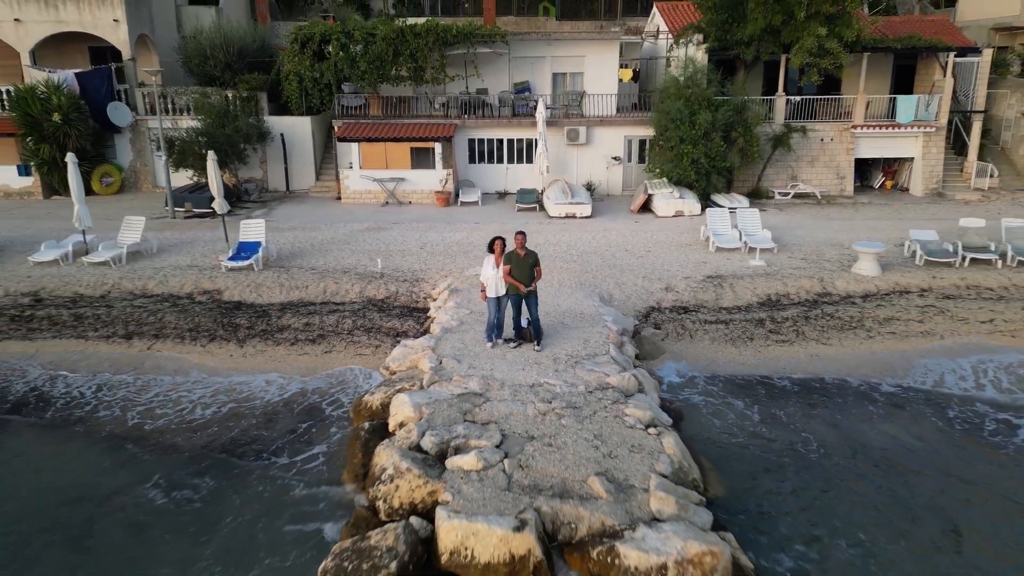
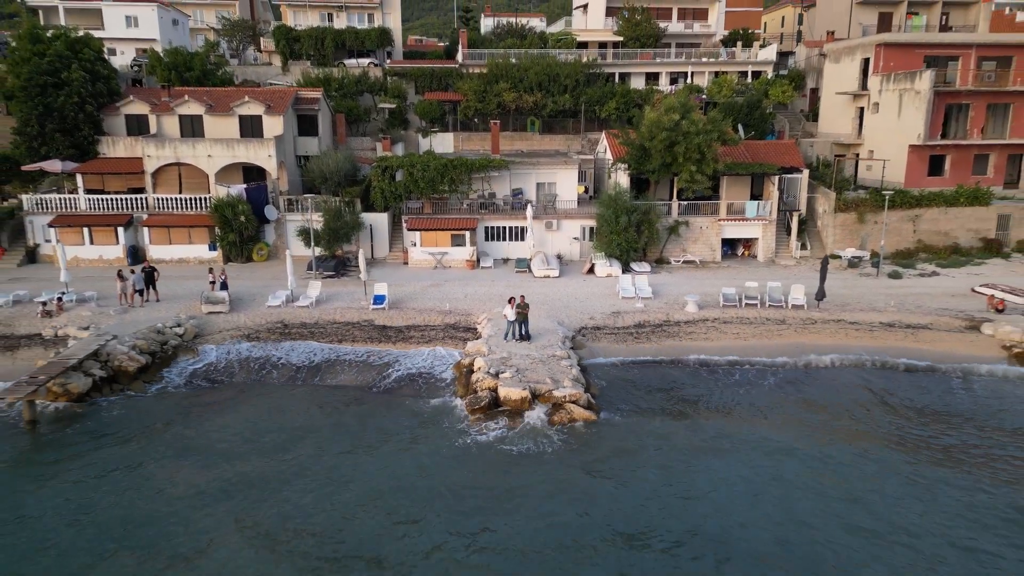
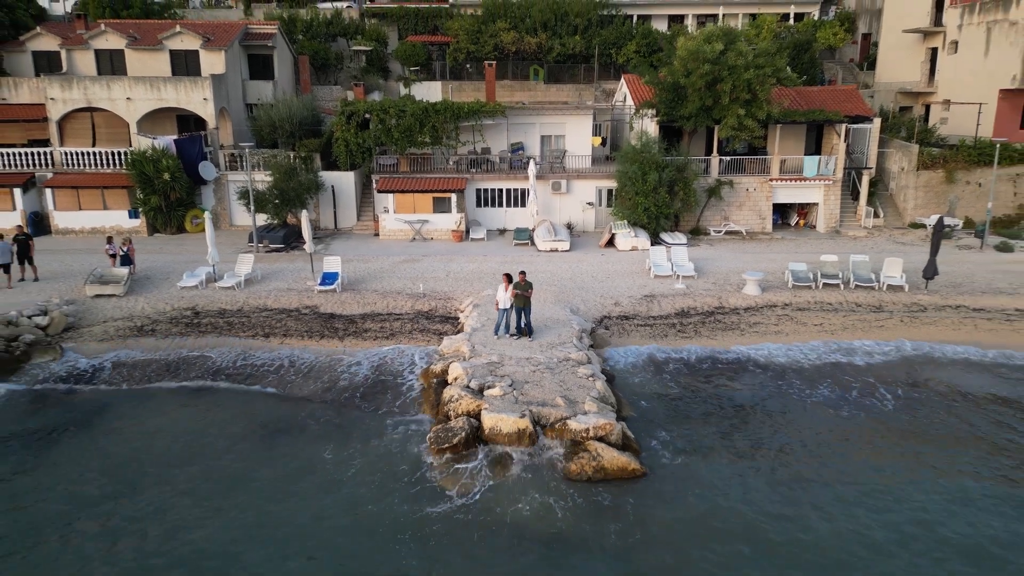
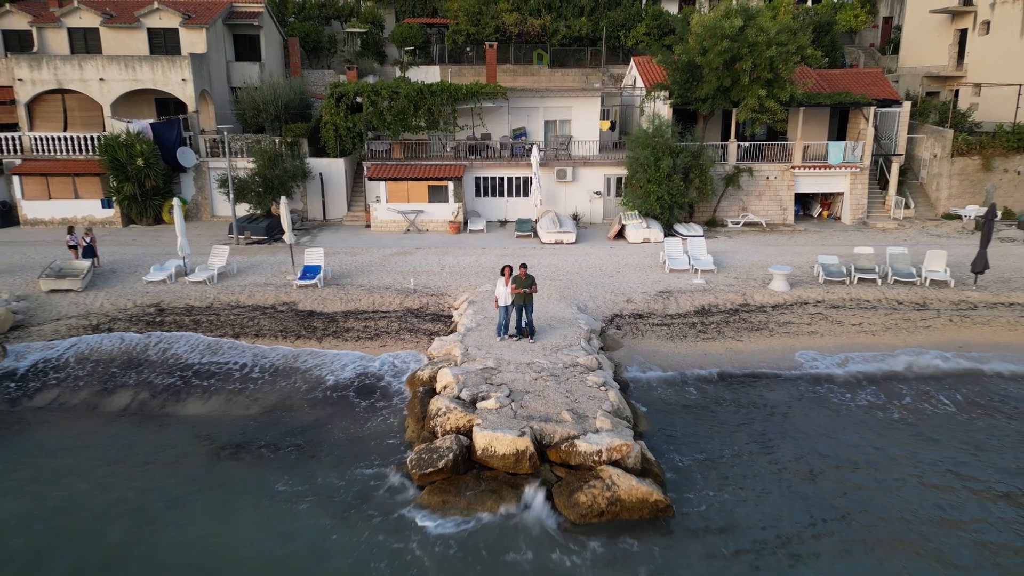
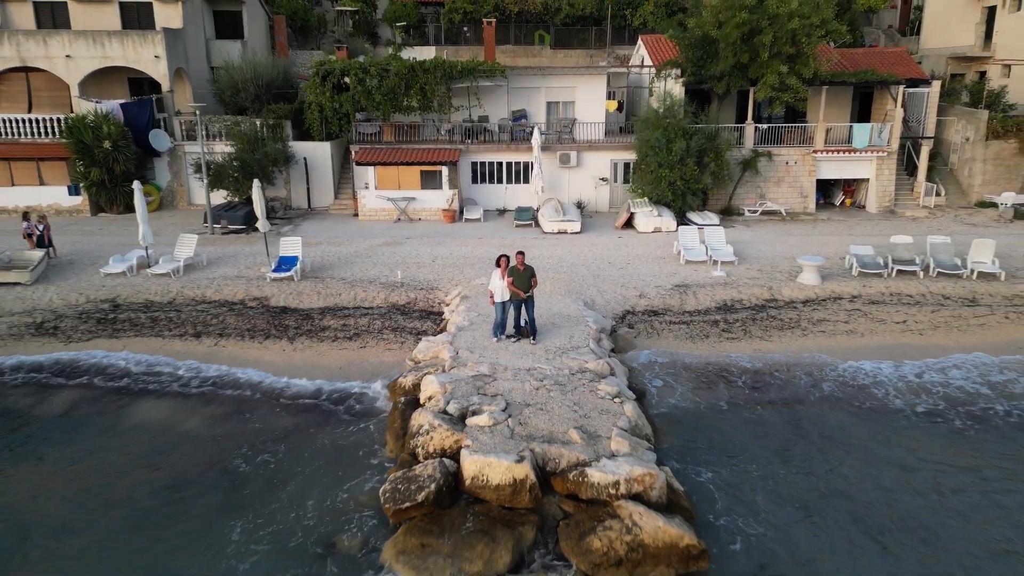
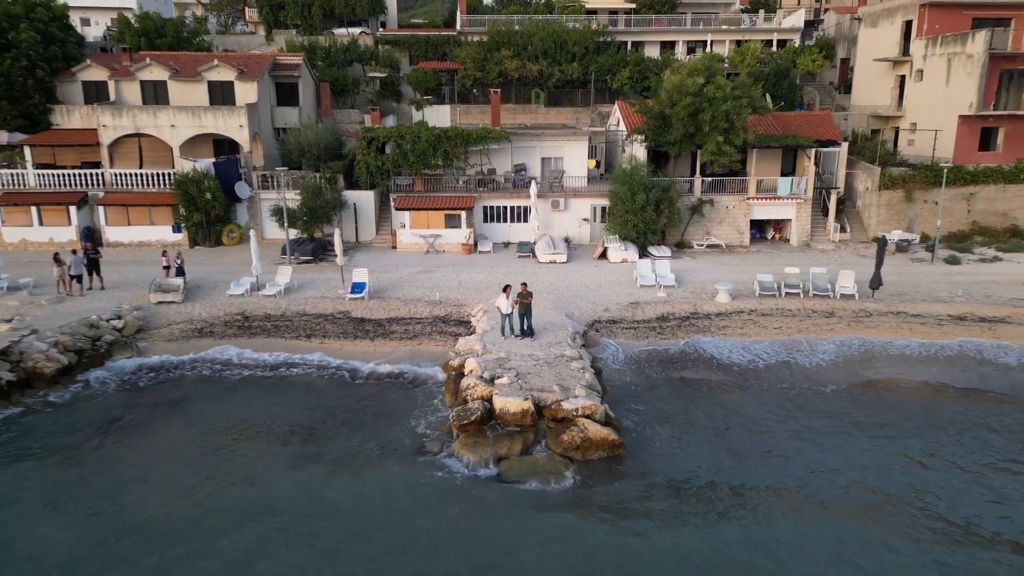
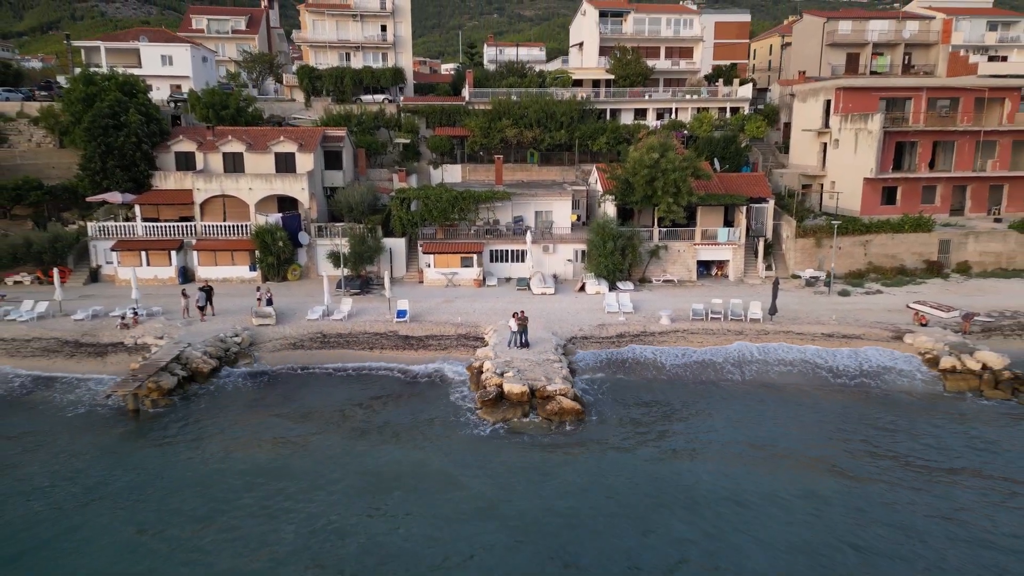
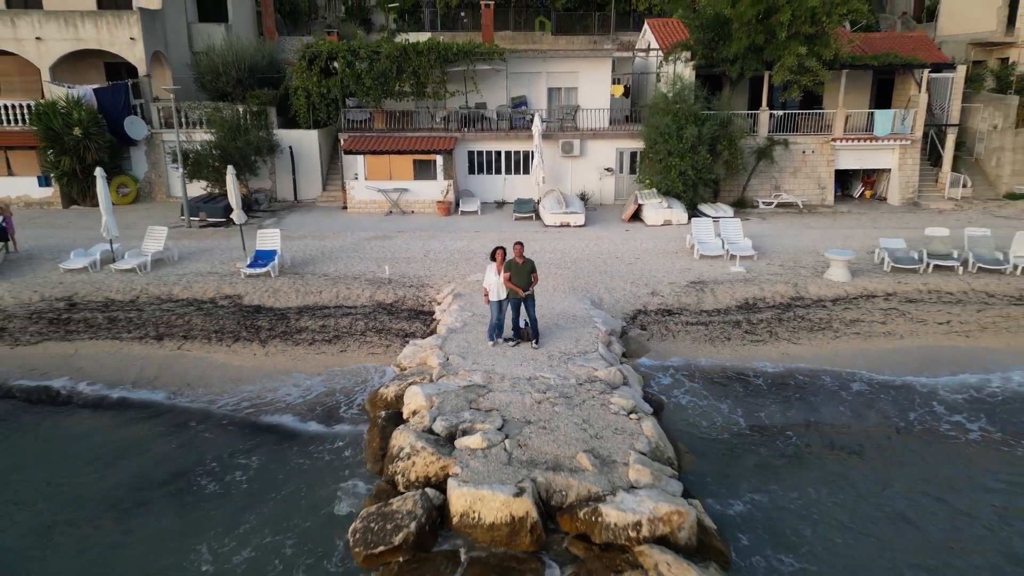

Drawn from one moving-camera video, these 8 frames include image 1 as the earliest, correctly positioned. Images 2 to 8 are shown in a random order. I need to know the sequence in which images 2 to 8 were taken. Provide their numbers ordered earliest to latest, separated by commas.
8, 5, 4, 3, 6, 2, 7
